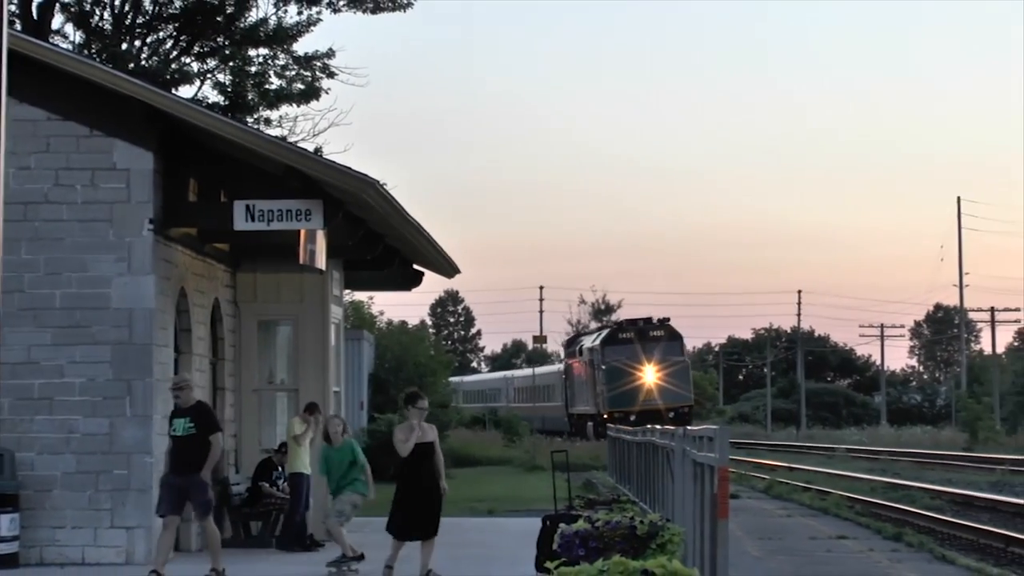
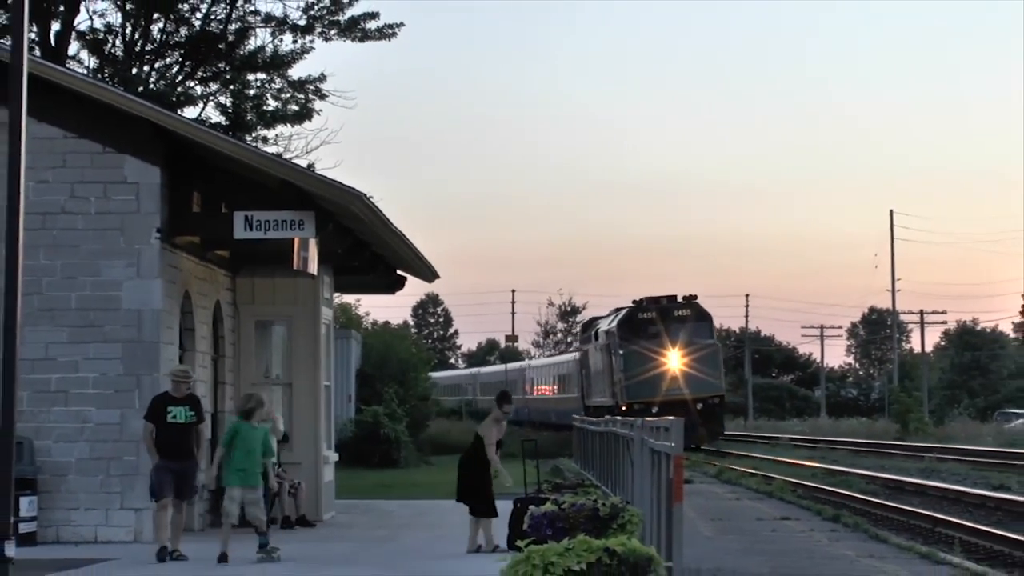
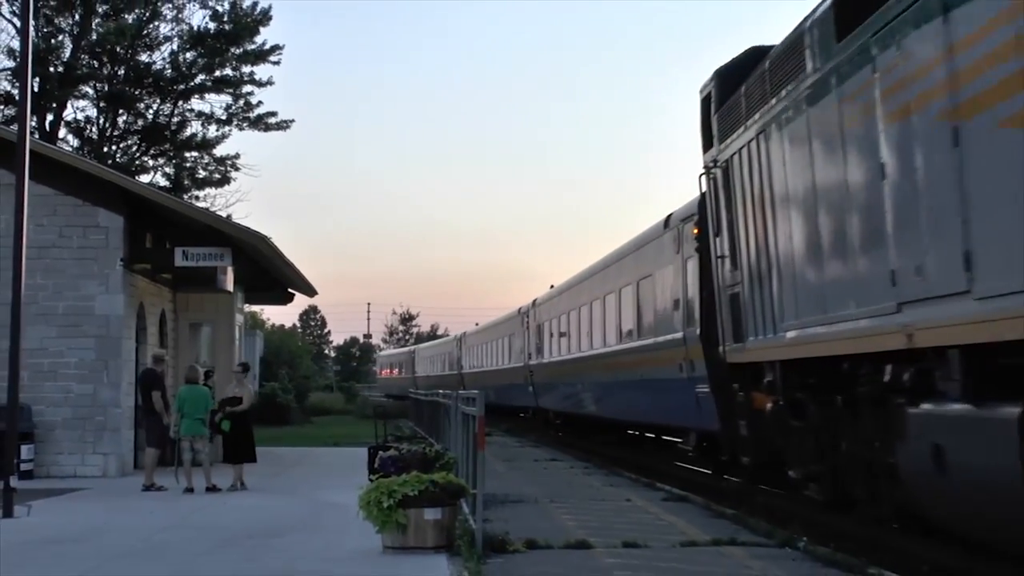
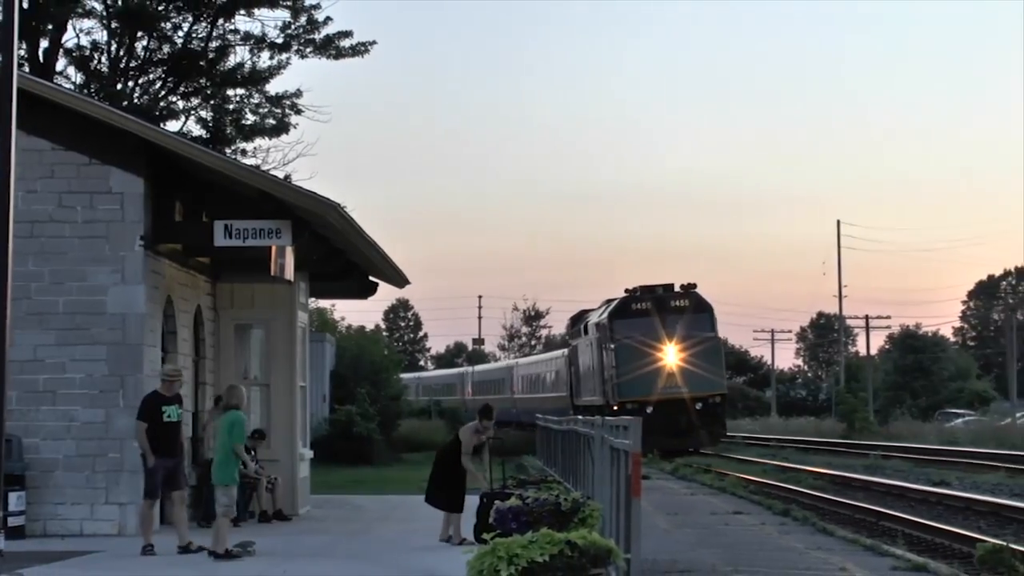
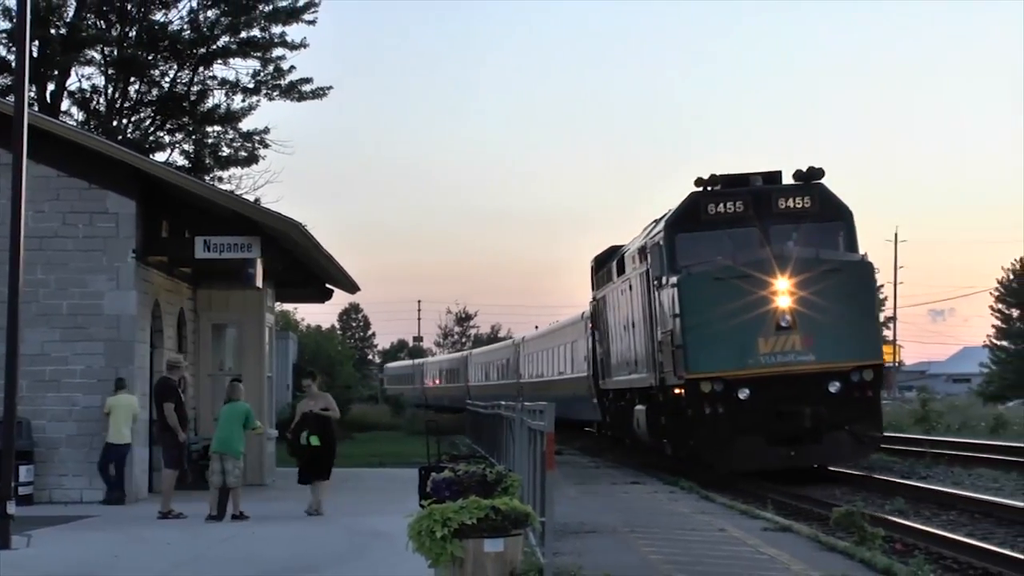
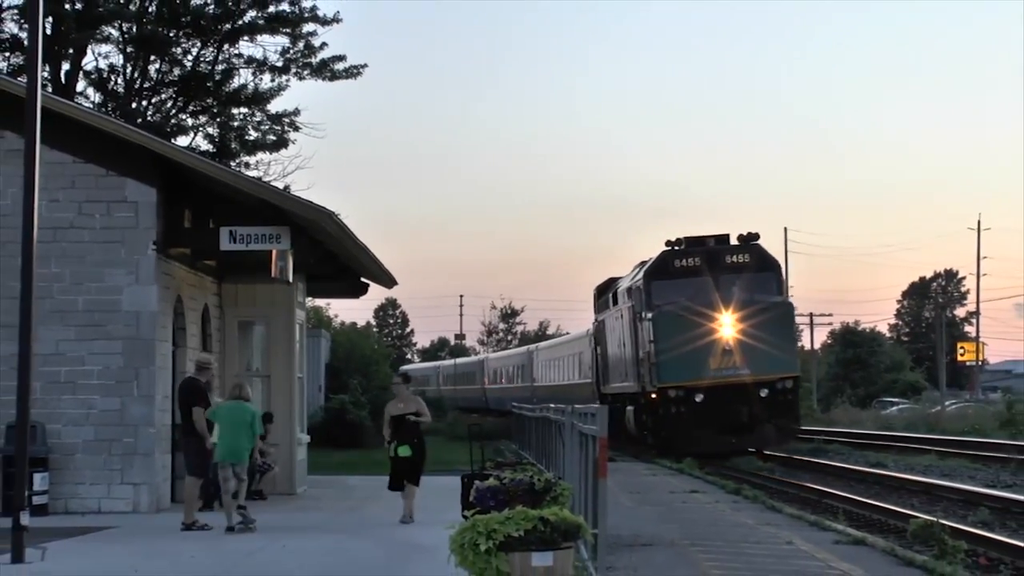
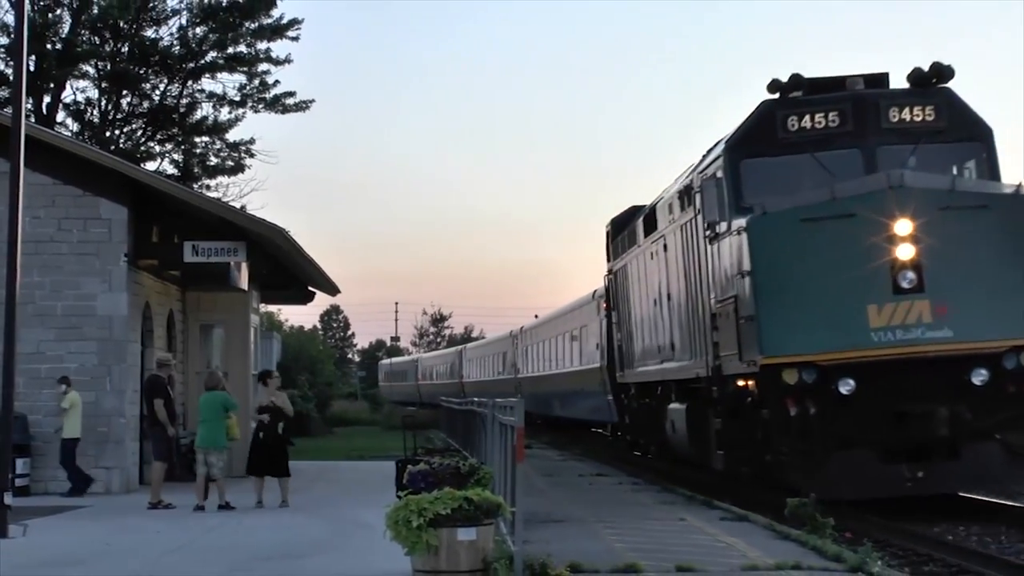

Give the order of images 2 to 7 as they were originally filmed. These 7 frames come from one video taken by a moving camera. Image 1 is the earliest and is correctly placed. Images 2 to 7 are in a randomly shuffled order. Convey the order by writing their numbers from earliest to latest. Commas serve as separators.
2, 4, 6, 5, 7, 3
